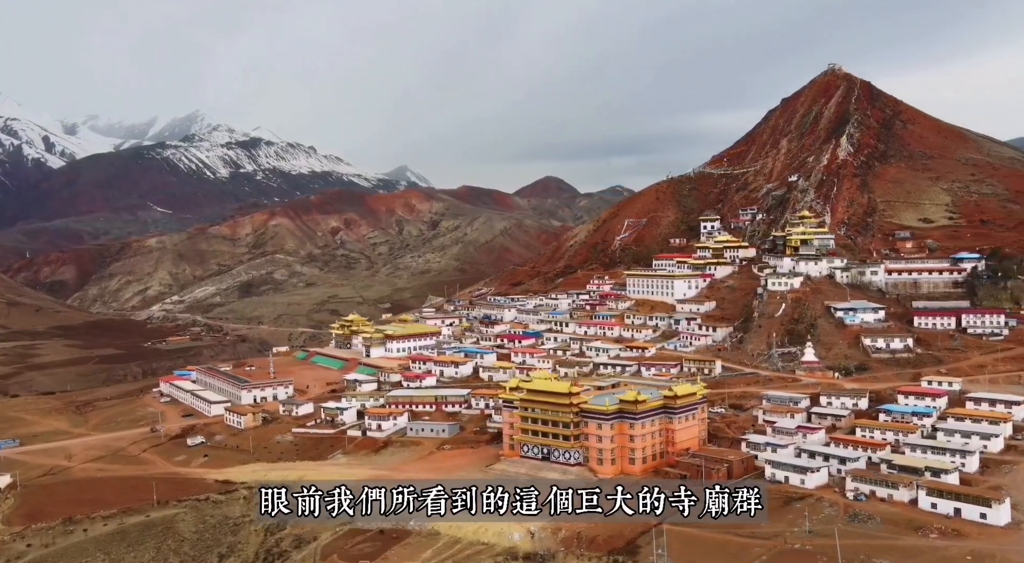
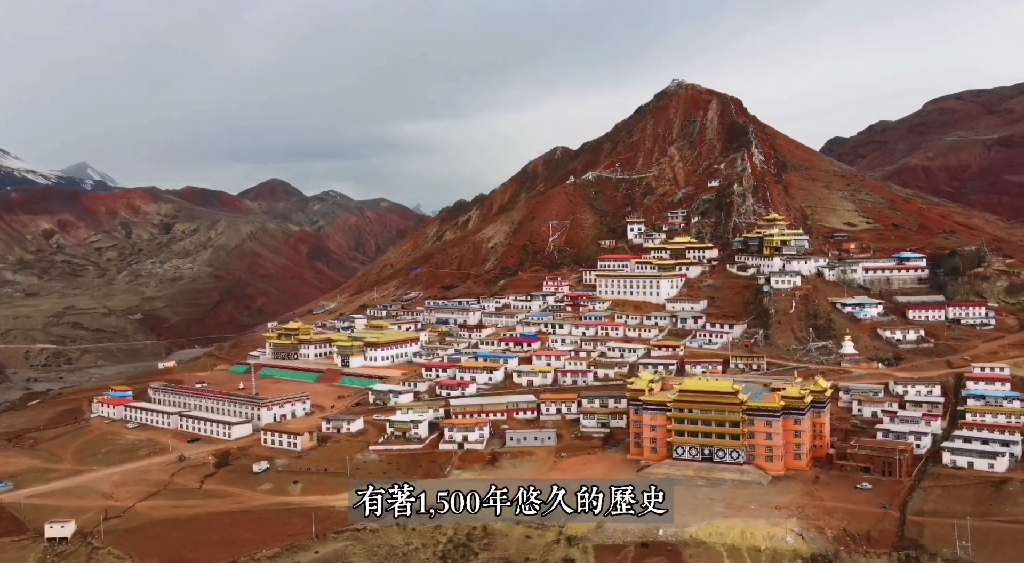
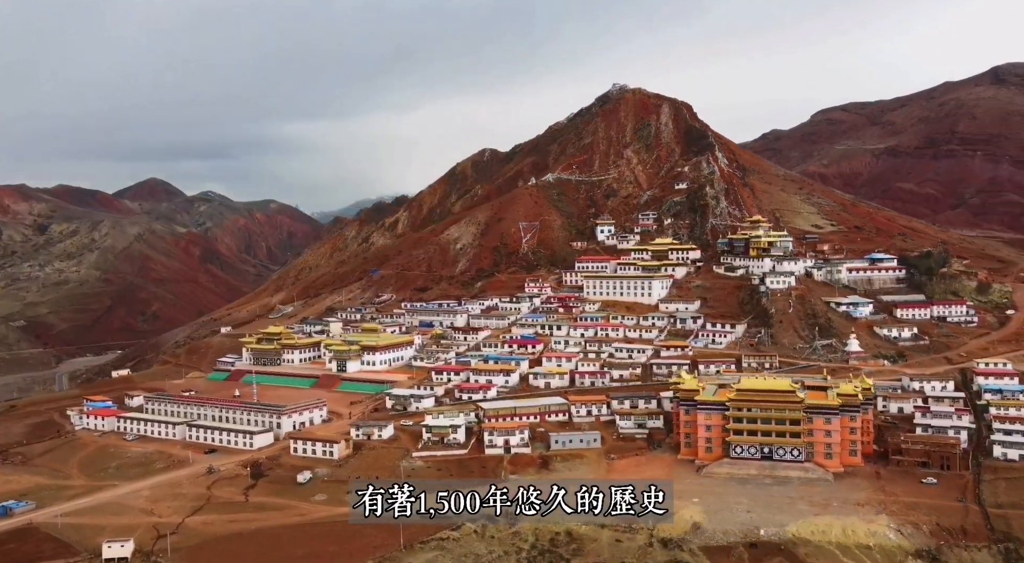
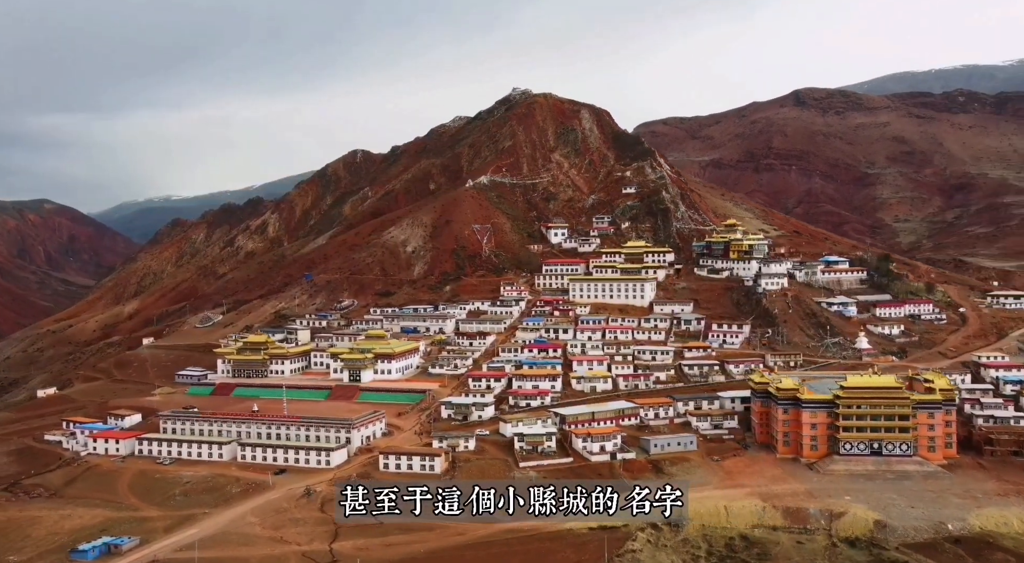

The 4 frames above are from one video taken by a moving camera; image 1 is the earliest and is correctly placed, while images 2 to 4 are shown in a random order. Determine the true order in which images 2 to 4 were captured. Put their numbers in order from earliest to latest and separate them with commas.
2, 3, 4
